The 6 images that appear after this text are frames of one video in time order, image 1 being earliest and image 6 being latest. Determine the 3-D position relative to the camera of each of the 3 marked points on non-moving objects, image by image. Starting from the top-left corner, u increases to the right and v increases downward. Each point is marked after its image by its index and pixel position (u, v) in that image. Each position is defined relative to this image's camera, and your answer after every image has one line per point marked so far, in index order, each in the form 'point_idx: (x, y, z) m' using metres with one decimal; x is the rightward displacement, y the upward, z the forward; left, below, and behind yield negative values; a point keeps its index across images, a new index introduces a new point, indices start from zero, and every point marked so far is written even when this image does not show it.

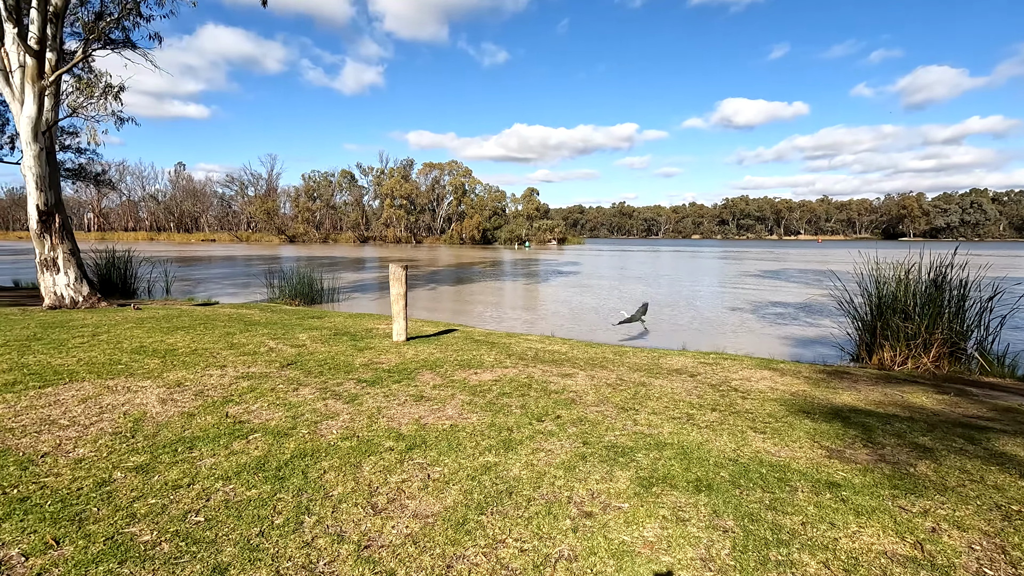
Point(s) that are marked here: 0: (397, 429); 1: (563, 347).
0: (-0.8, -1.0, +3.9) m
1: (+0.8, -0.9, +8.3) m
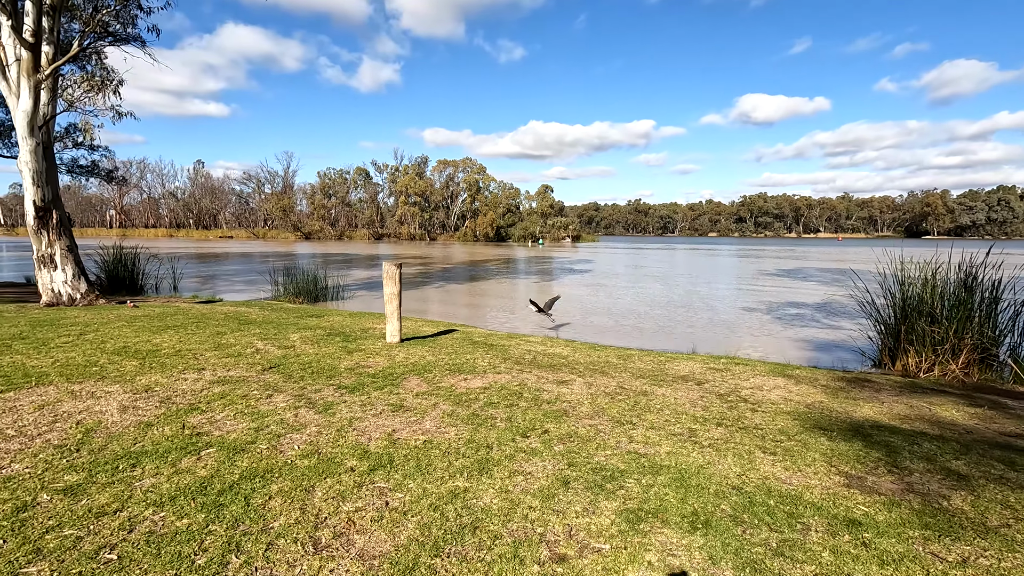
0: (-1.0, -1.0, +3.6) m
1: (+0.8, -0.9, +7.9) m
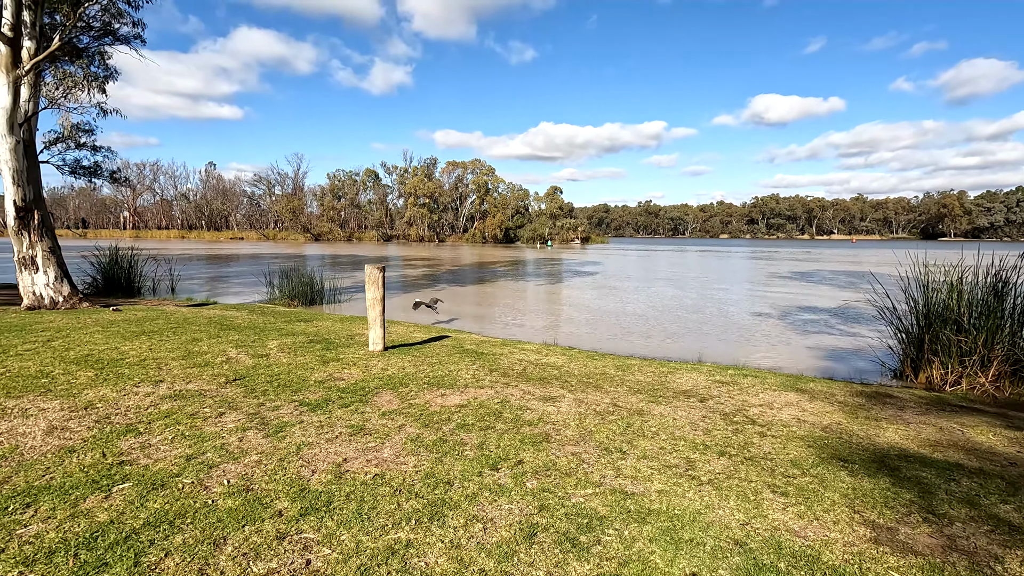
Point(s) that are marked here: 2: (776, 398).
0: (-1.2, -1.1, +3.1) m
1: (+0.7, -1.0, +7.4) m
2: (+2.7, -1.1, +5.6) m
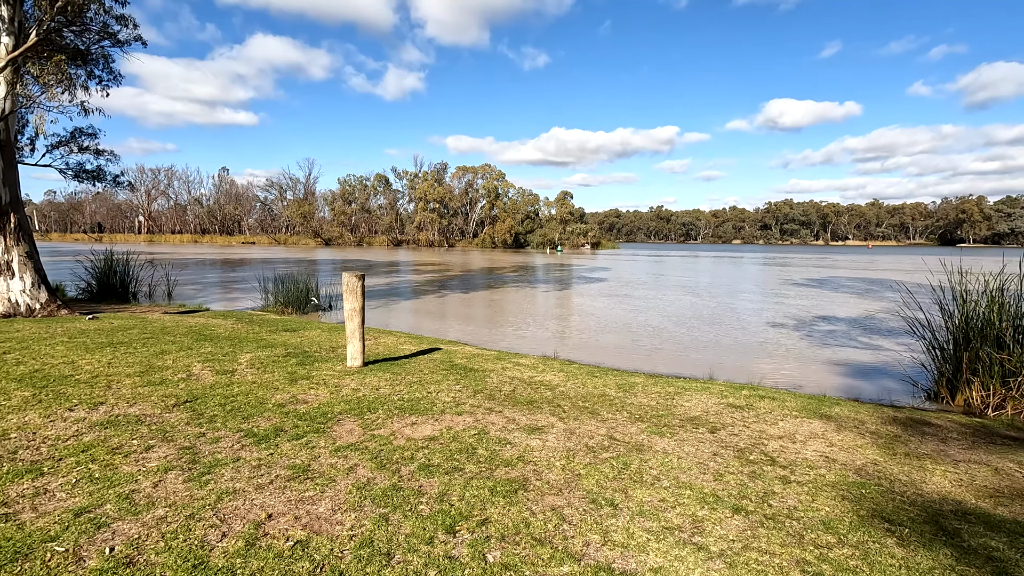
0: (-1.4, -1.2, +2.5) m
1: (+0.5, -1.1, +6.7) m
2: (+2.6, -1.3, +4.9) m
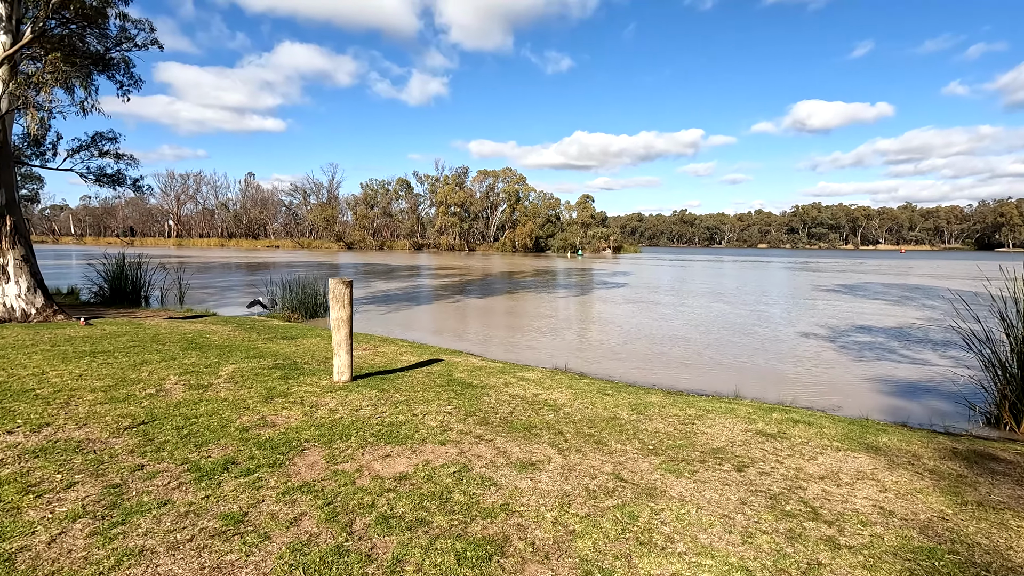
0: (-1.5, -1.2, +1.9) m
1: (+0.6, -1.2, +6.0) m
2: (+2.5, -1.4, +4.2) m
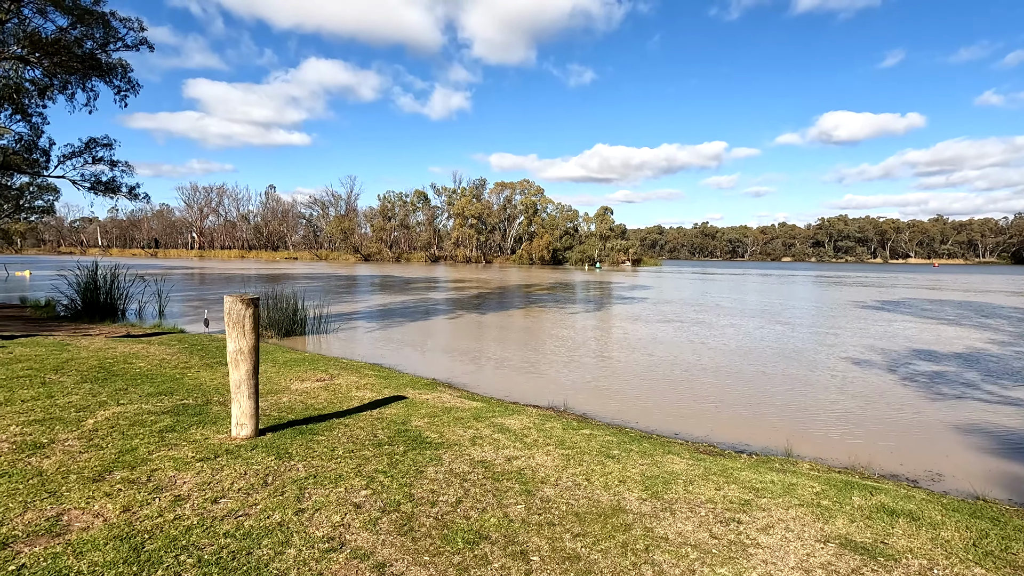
0: (-2.0, -1.3, +0.2) m
1: (+0.3, -1.4, +4.3) m
2: (+2.2, -1.5, +2.3) m
